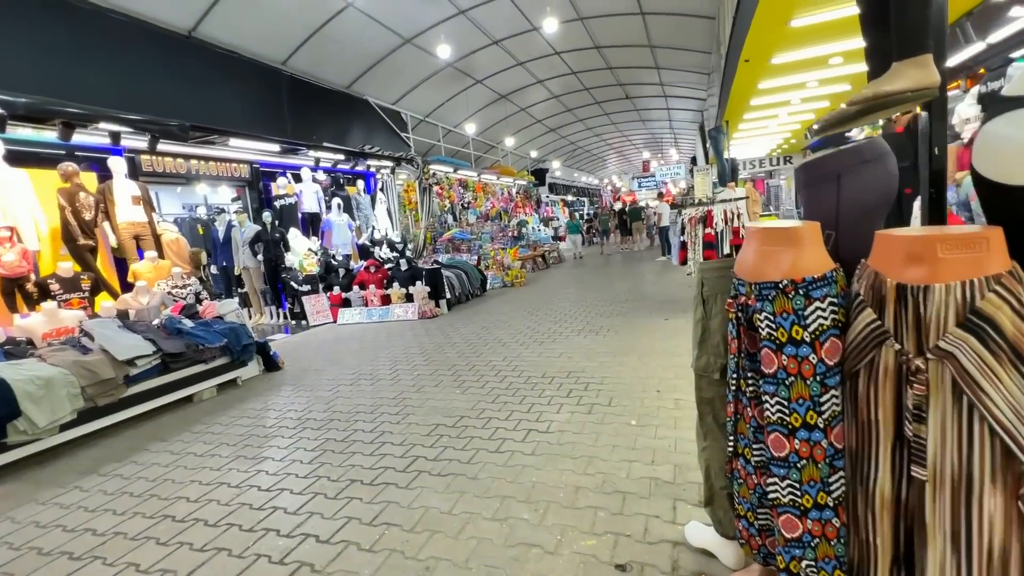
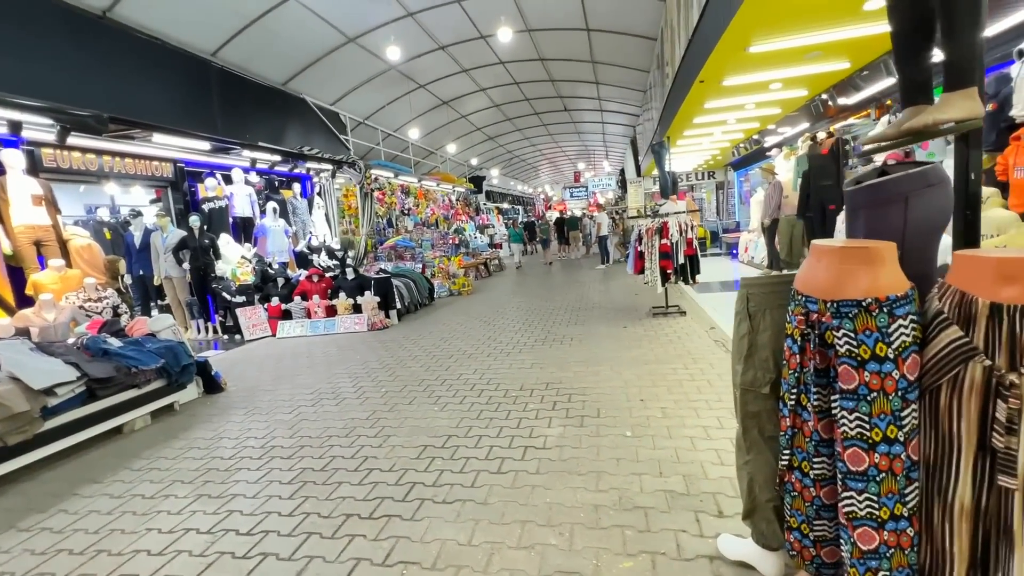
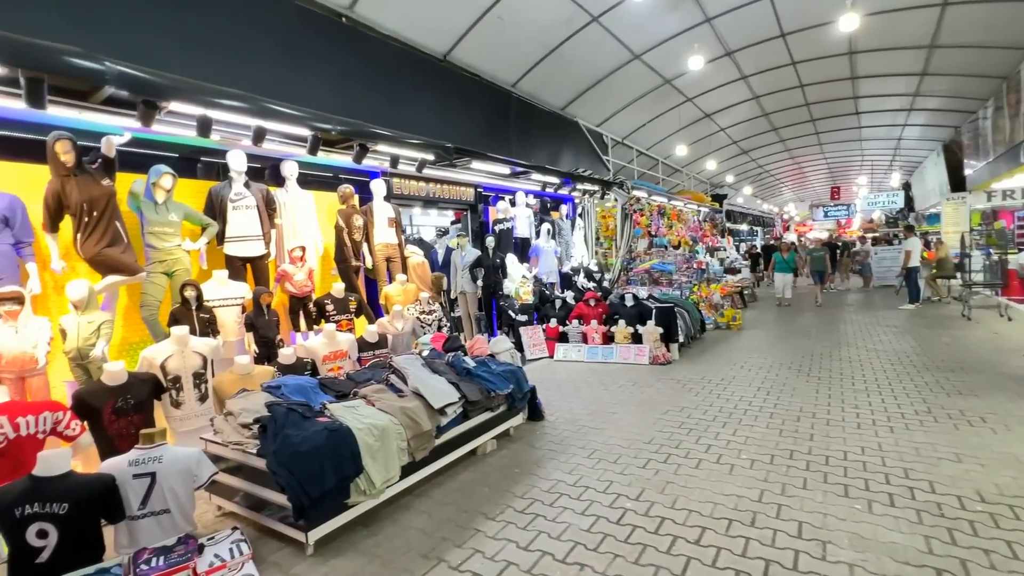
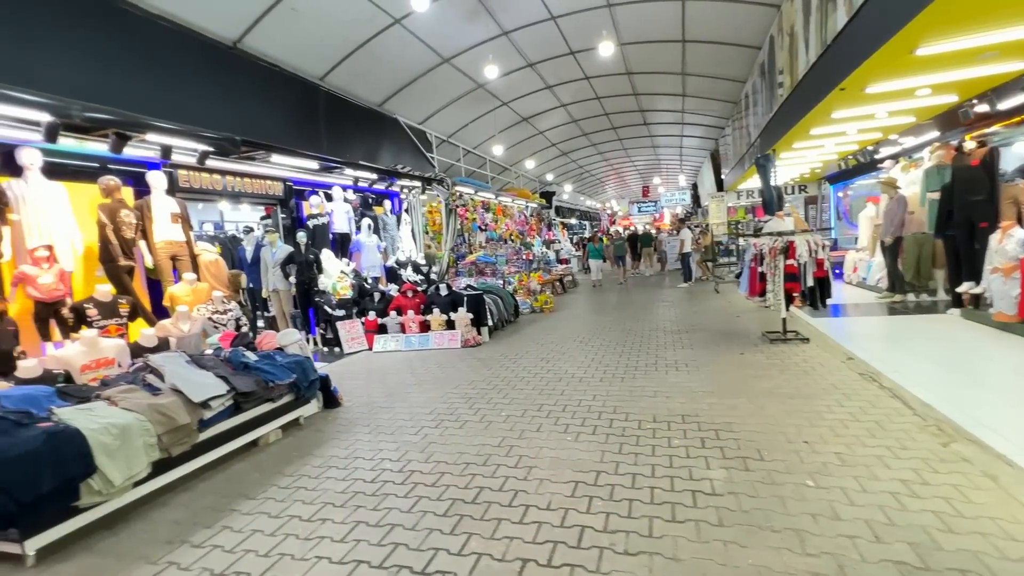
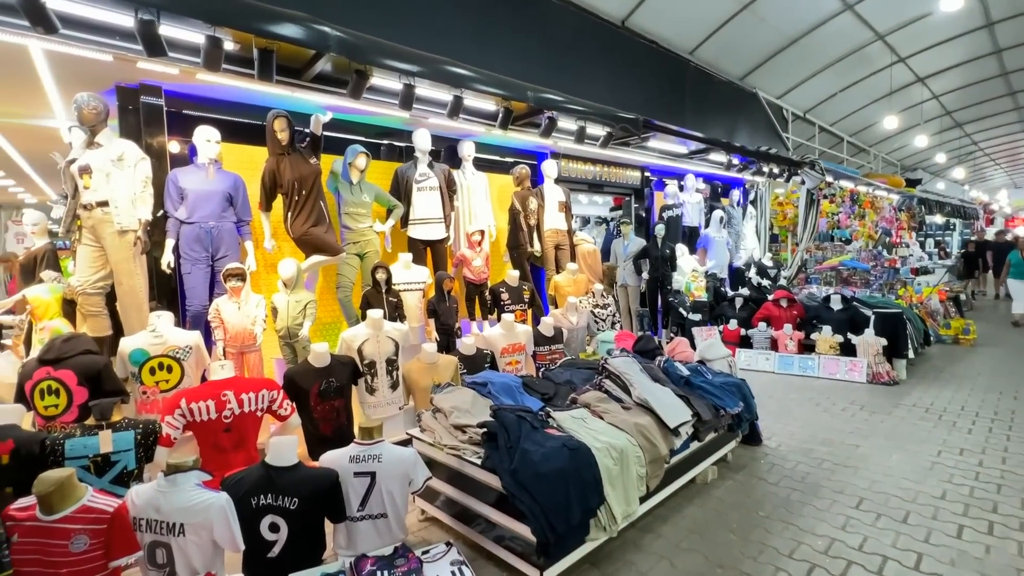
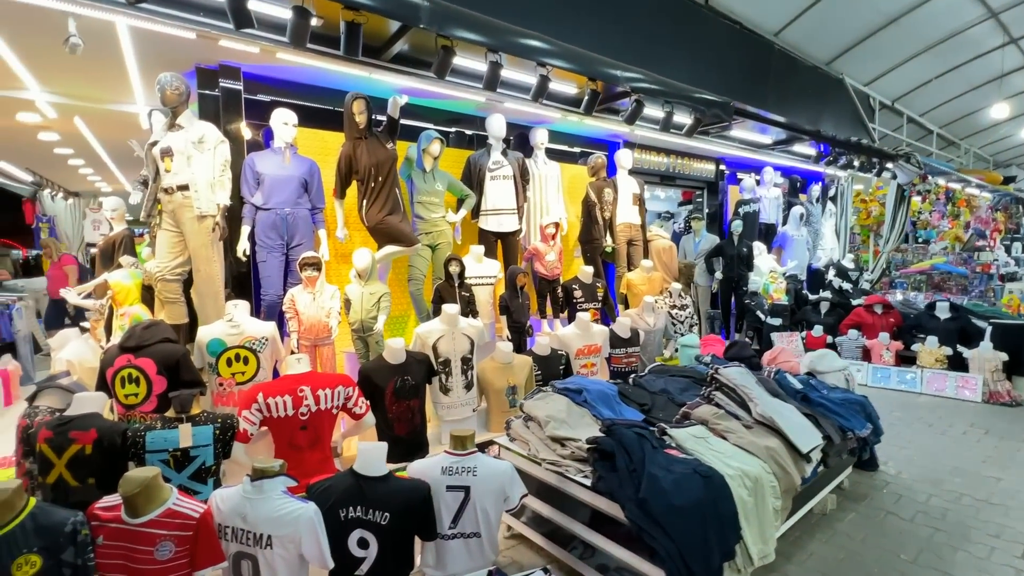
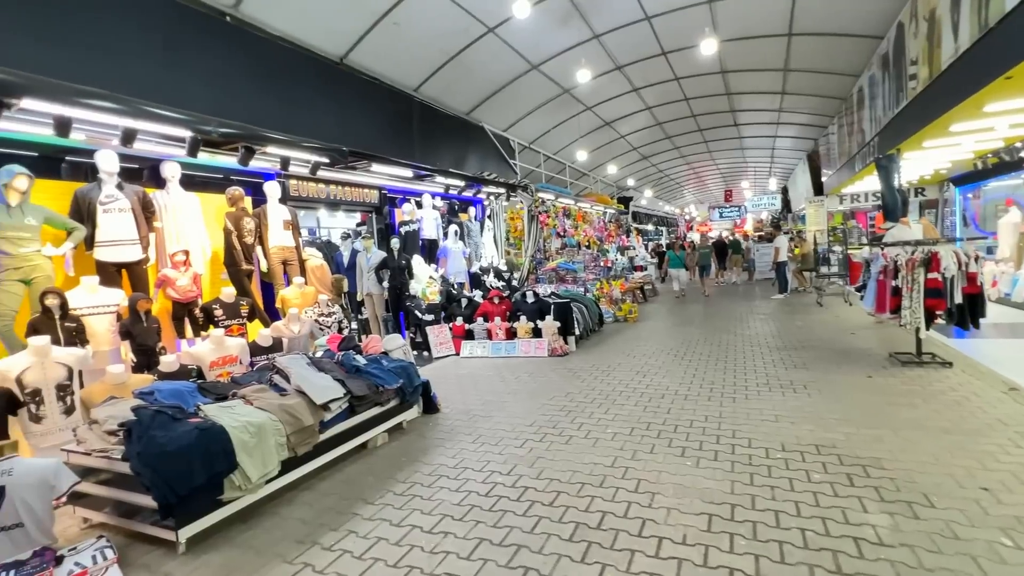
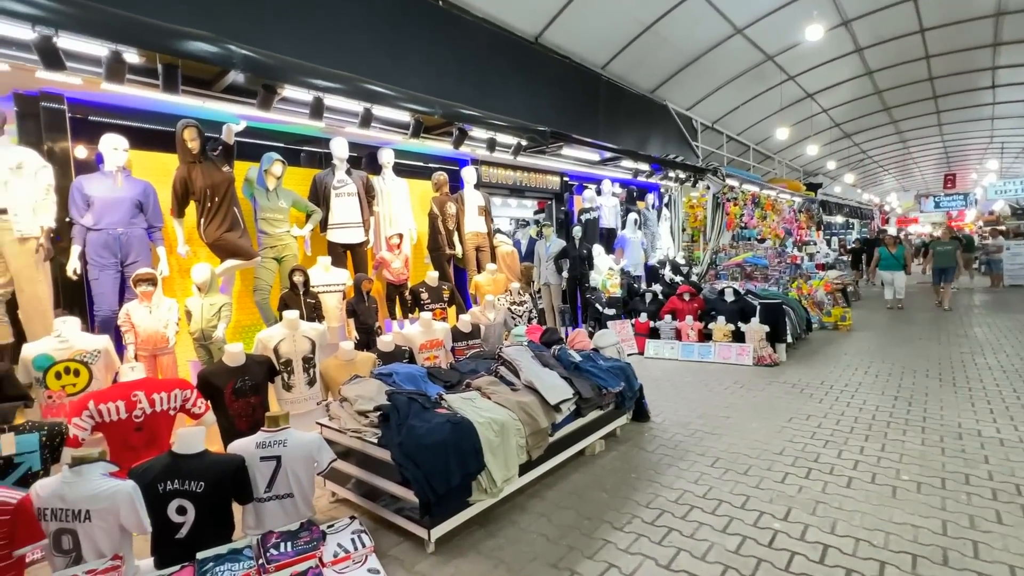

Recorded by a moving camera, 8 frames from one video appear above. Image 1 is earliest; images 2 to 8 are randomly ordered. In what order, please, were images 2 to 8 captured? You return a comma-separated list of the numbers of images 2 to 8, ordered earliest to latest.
2, 4, 7, 3, 8, 5, 6
